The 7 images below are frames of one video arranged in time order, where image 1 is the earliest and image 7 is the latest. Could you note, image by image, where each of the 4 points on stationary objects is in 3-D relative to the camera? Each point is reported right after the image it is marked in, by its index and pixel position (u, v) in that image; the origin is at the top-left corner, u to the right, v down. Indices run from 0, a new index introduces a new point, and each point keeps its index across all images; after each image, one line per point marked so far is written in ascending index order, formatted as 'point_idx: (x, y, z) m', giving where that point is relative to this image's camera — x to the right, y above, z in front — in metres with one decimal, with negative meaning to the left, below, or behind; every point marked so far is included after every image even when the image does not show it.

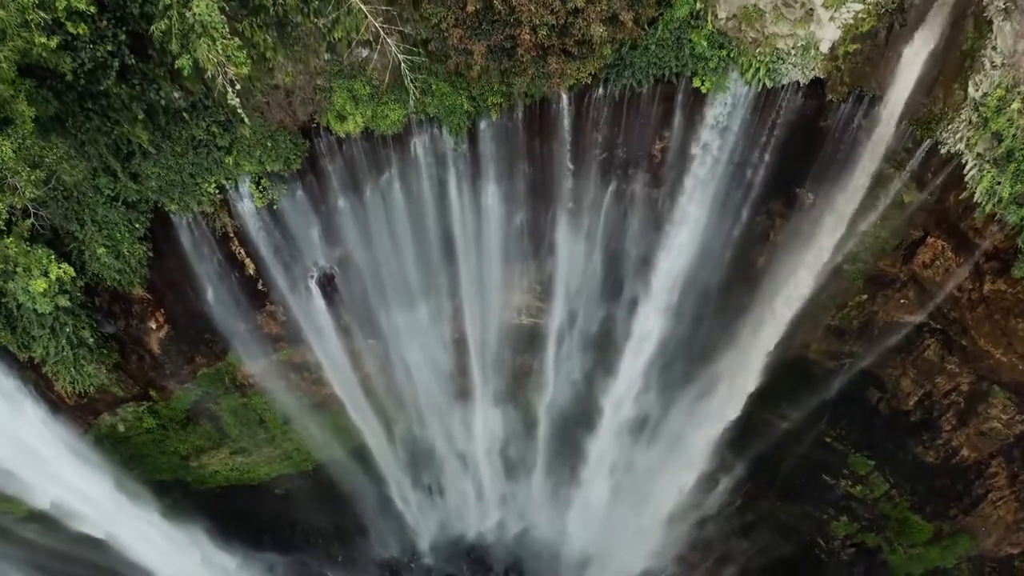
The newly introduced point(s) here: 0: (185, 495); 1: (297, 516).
0: (-5.6, -3.7, +12.3) m
1: (-3.9, -4.3, +13.0) m
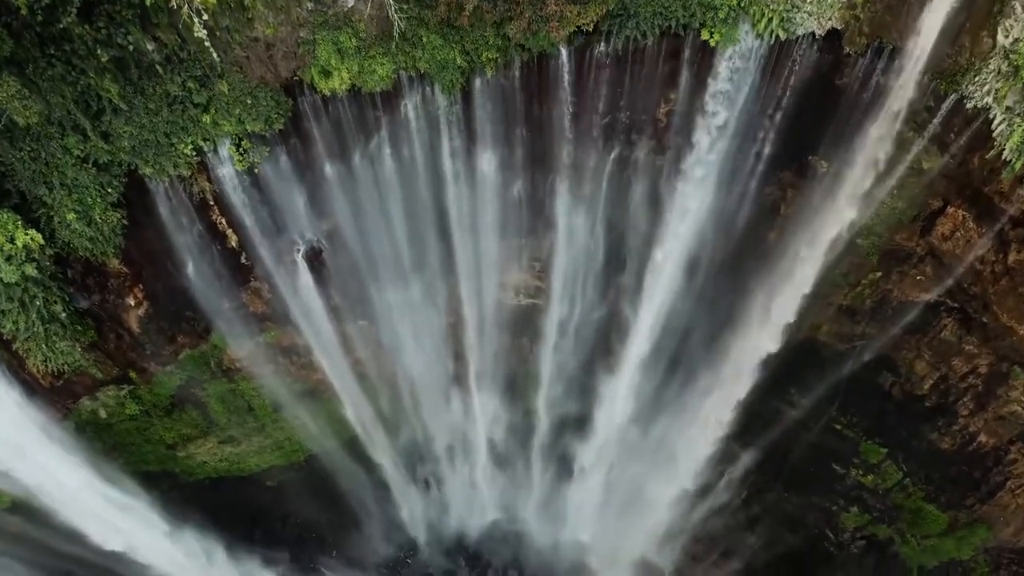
0: (-5.6, -3.4, +11.8) m
1: (-3.9, -4.0, +12.6) m
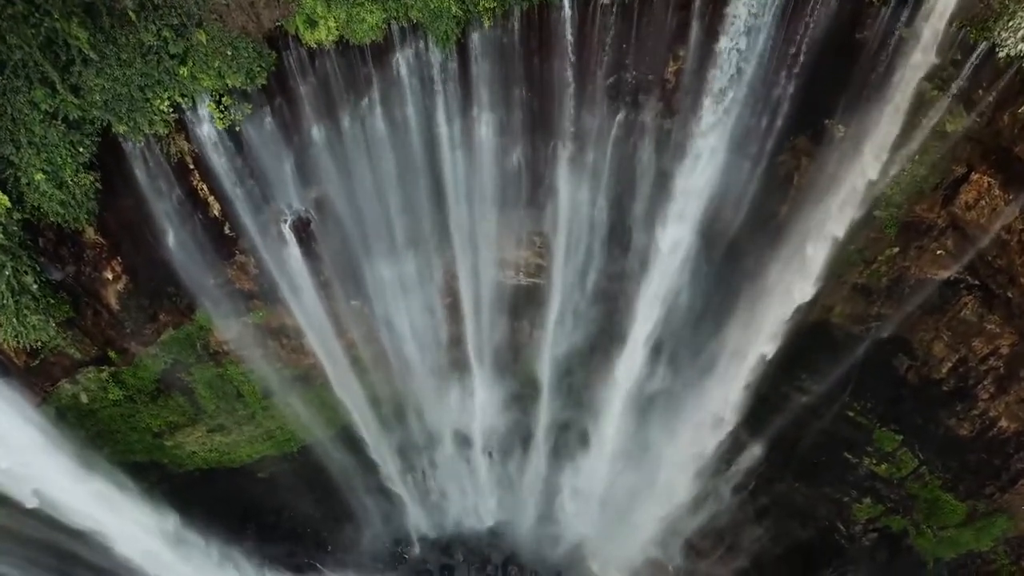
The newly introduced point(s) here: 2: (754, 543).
0: (-5.6, -3.1, +11.3) m
1: (-3.9, -3.7, +12.1) m
2: (+4.1, -4.3, +11.9) m
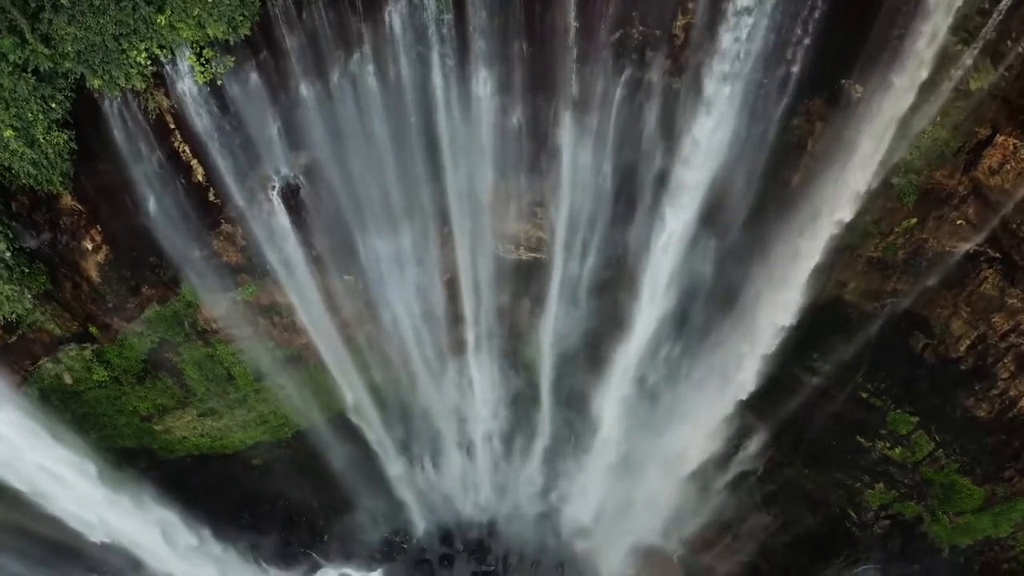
0: (-5.6, -2.8, +11.0) m
1: (-3.9, -3.4, +11.7) m
2: (+4.1, -4.0, +11.5) m
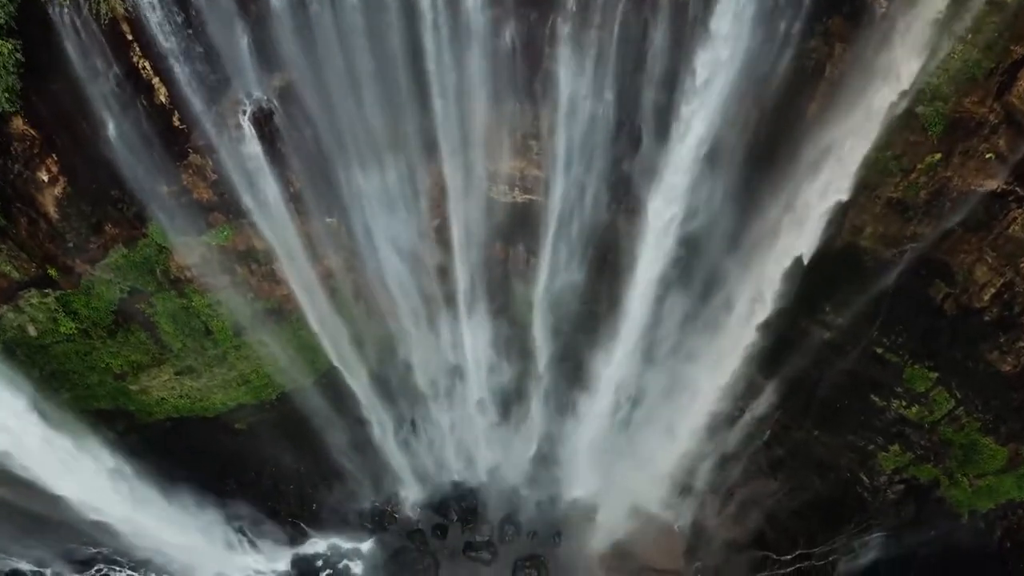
0: (-5.7, -2.1, +10.4) m
1: (-4.0, -2.7, +11.2) m
2: (+4.0, -3.3, +10.9) m
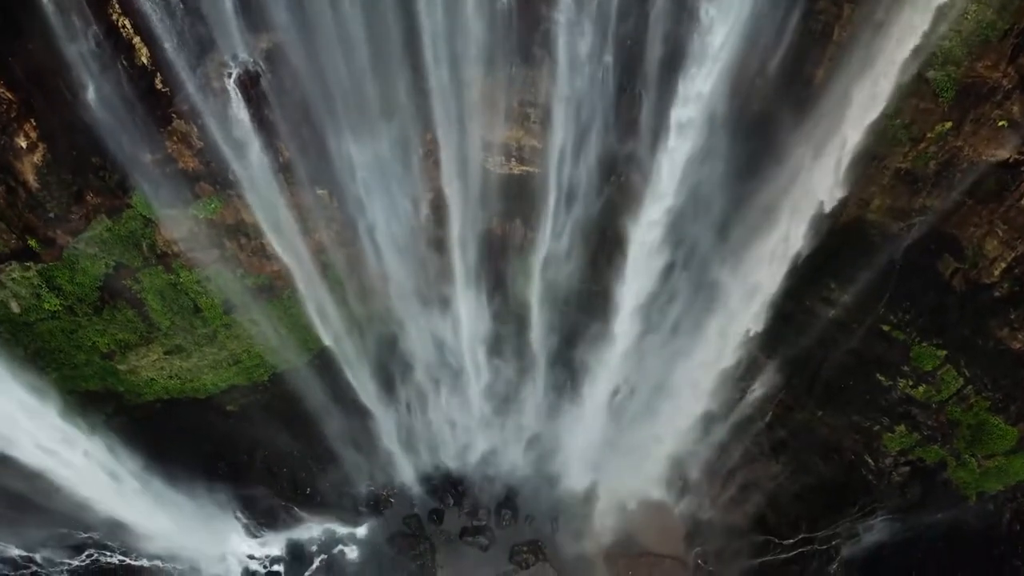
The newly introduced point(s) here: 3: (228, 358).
0: (-5.7, -1.8, +10.2) m
1: (-4.0, -2.3, +10.9) m
2: (+4.0, -2.9, +10.7) m
3: (-4.1, -1.0, +9.9) m
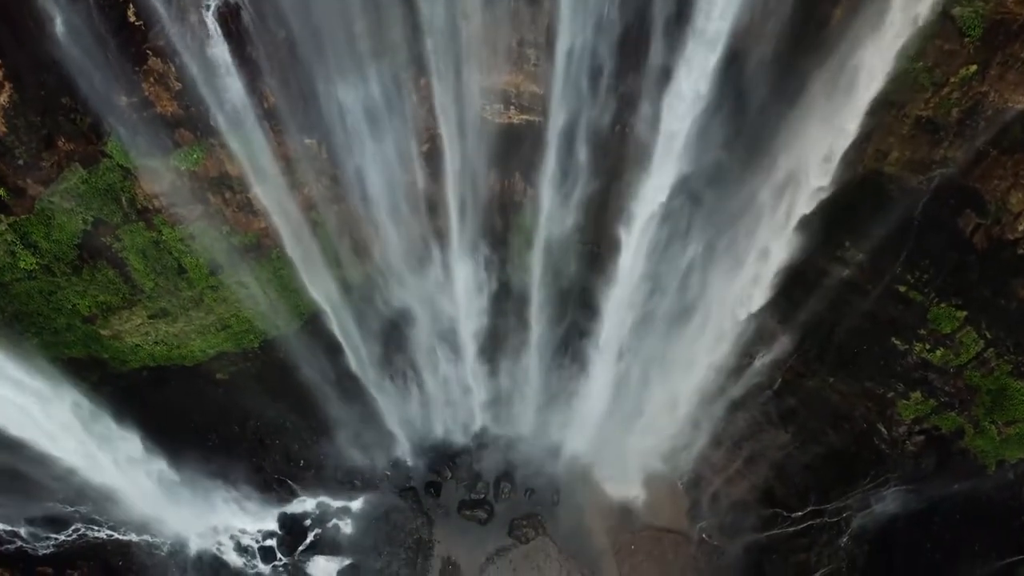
0: (-5.8, -1.2, +9.8) m
1: (-4.0, -1.8, +10.6) m
2: (+4.0, -2.4, +10.4) m
3: (-4.1, -0.5, +9.5) m
